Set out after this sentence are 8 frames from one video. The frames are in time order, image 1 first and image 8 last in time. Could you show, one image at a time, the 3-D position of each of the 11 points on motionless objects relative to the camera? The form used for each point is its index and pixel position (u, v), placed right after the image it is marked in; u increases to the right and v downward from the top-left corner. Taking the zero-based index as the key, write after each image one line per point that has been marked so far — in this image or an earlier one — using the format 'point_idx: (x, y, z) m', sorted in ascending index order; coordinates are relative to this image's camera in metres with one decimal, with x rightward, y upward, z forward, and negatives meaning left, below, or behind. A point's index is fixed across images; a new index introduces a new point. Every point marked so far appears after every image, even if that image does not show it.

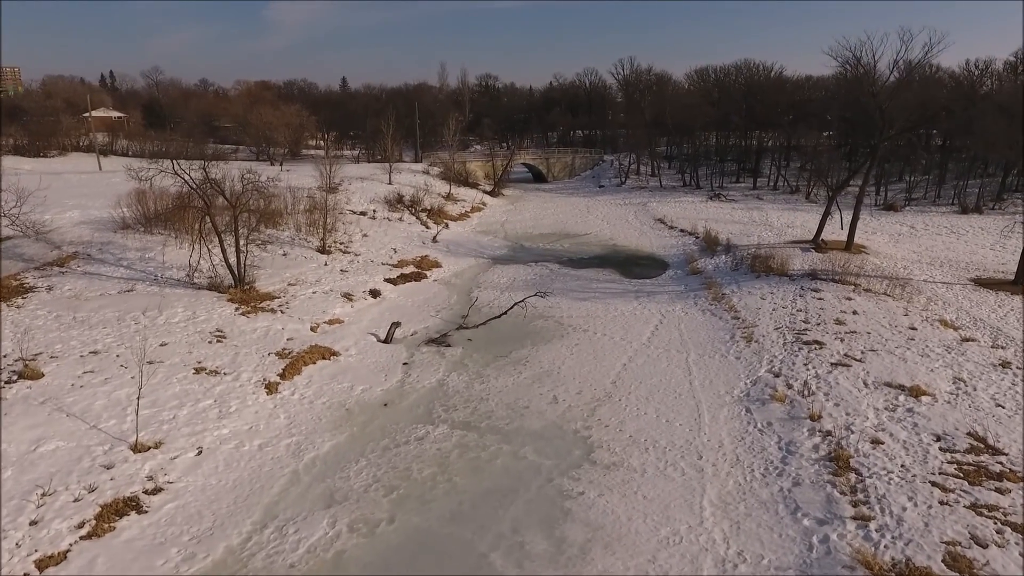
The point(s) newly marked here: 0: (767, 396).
0: (+5.1, -2.2, +12.5) m
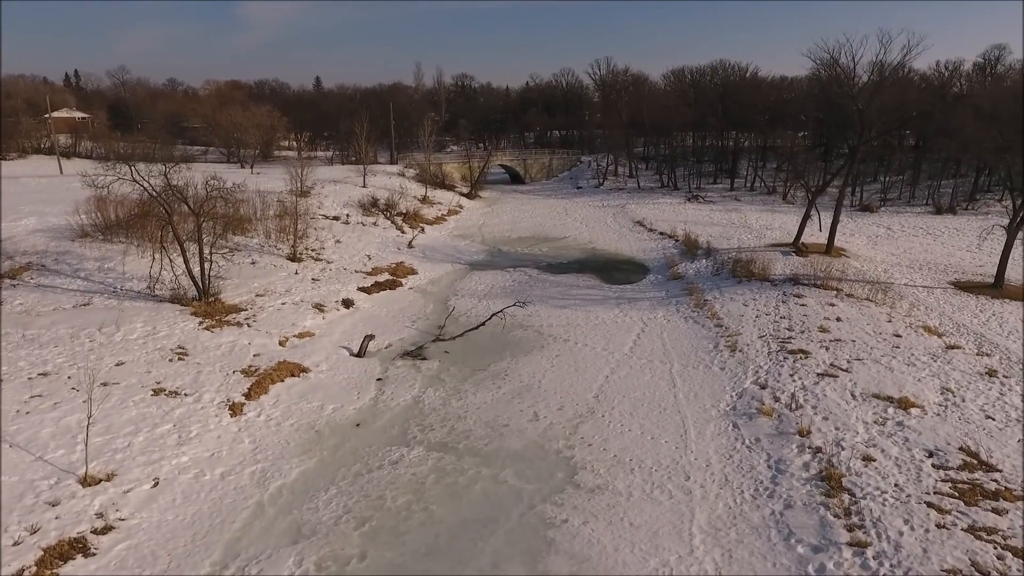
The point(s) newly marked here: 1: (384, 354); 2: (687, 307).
0: (+4.7, -2.4, +12.1) m
1: (-3.2, -1.6, +15.6) m
2: (+5.1, -0.6, +18.4) m
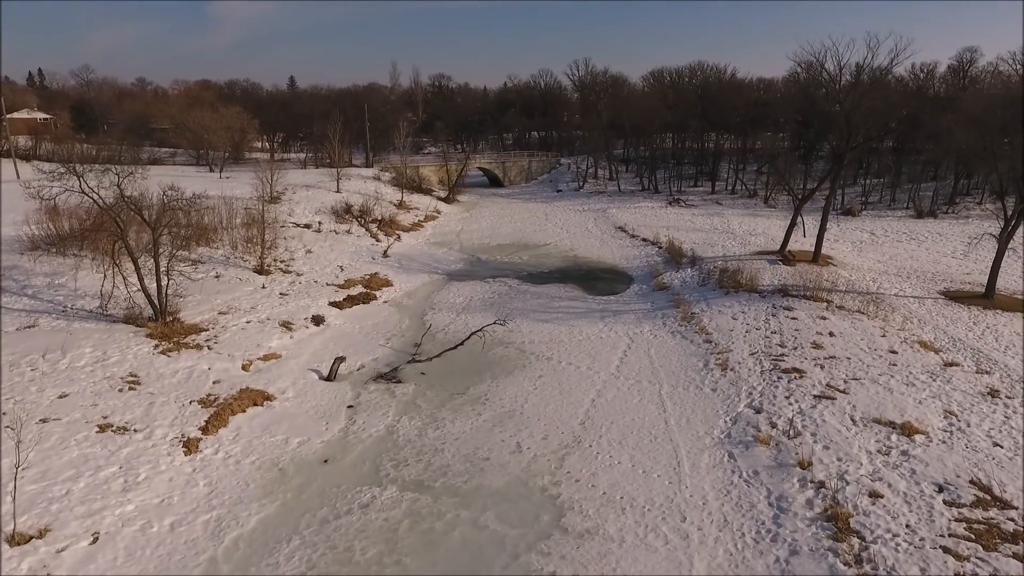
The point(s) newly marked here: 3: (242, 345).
0: (+4.3, -2.7, +11.4) m
1: (-3.6, -2.1, +14.6) m
2: (+4.5, -0.9, +17.7) m
3: (-6.5, -1.4, +15.1) m
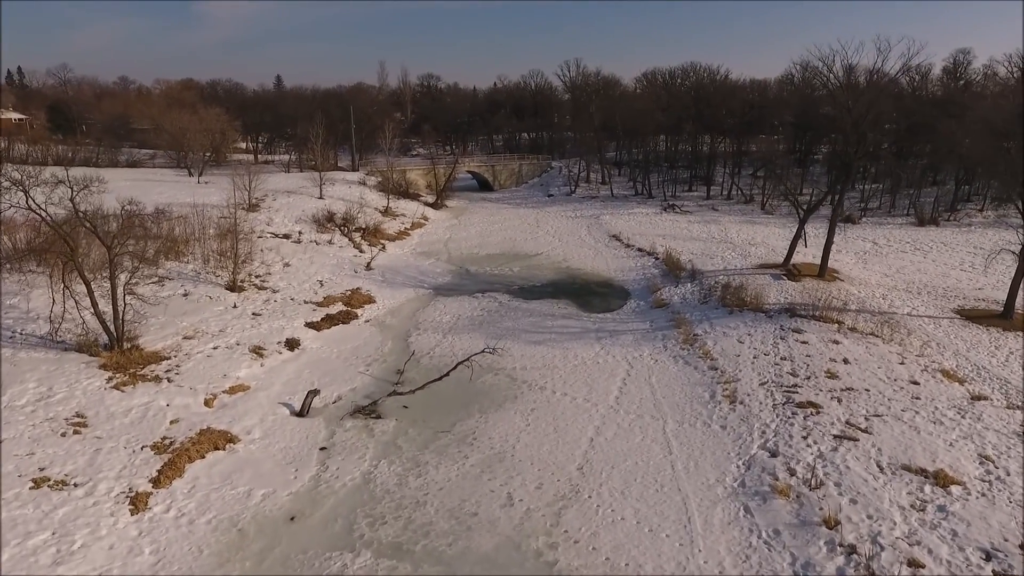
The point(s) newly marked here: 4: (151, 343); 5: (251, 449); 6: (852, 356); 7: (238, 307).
0: (+4.2, -3.3, +10.3) m
1: (-3.8, -2.6, +13.3) m
2: (+4.3, -1.5, +16.5) m
3: (-6.7, -1.9, +13.8) m
4: (-8.5, -1.3, +14.8) m
5: (-4.8, -3.0, +11.7) m
6: (+7.8, -1.6, +14.5) m
7: (-7.8, -0.5, +17.9) m
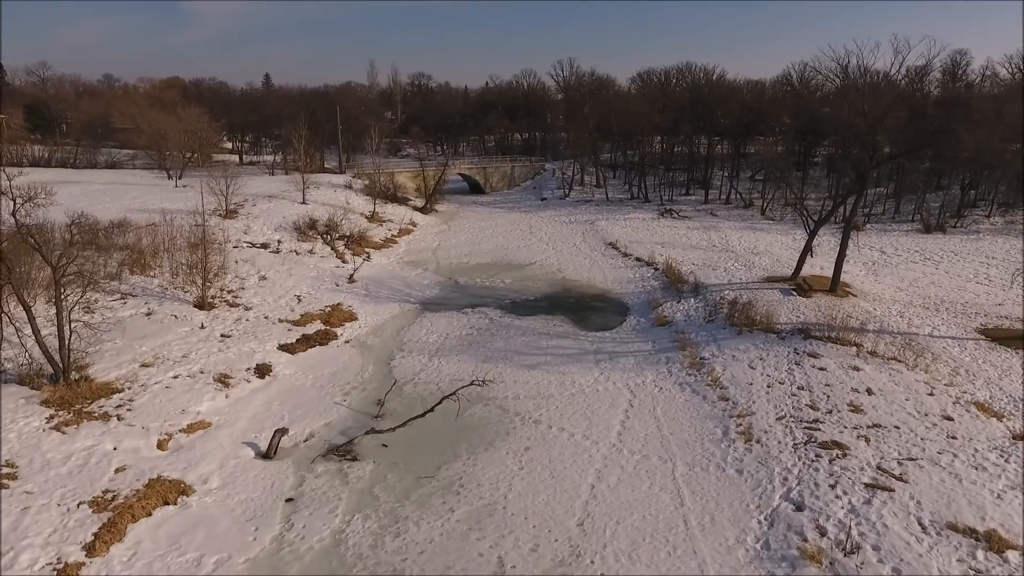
0: (+4.0, -3.8, +9.0) m
1: (-4.0, -3.1, +11.9) m
2: (+4.1, -2.0, +15.2) m
3: (-6.9, -2.4, +12.3) m
4: (-8.7, -1.8, +13.3) m
5: (-5.0, -3.5, +10.2) m
6: (+7.7, -2.1, +13.2) m
7: (-8.0, -1.0, +16.5) m
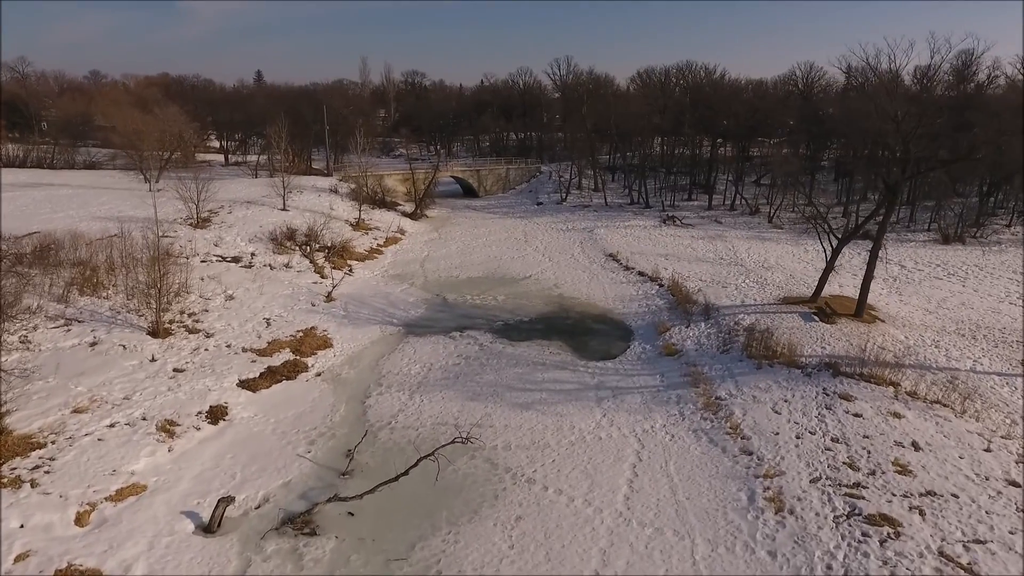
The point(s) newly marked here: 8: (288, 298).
0: (+3.9, -4.4, +7.2) m
1: (-4.2, -3.8, +10.1) m
2: (+3.9, -2.6, +13.4) m
3: (-7.1, -3.1, +10.5) m
4: (-8.9, -2.4, +11.4) m
5: (-5.1, -4.1, +8.4) m
6: (+7.5, -2.7, +11.4) m
7: (-8.2, -1.7, +14.6) m
8: (-7.0, -0.3, +19.6) m
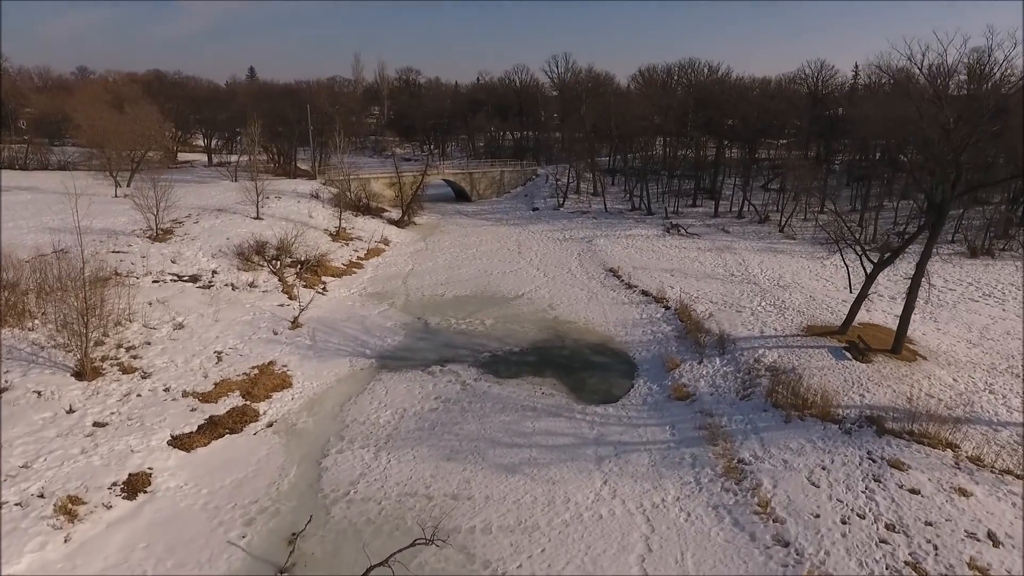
0: (+3.6, -5.2, +5.0) m
1: (-4.5, -4.5, +7.8) m
2: (+3.6, -3.4, +11.2) m
3: (-7.4, -3.8, +8.2) m
4: (-9.2, -3.2, +9.2) m
5: (-5.4, -4.9, +6.1) m
6: (+7.2, -3.5, +9.2) m
7: (-8.6, -2.4, +12.3) m
8: (-7.3, -1.1, +17.4) m
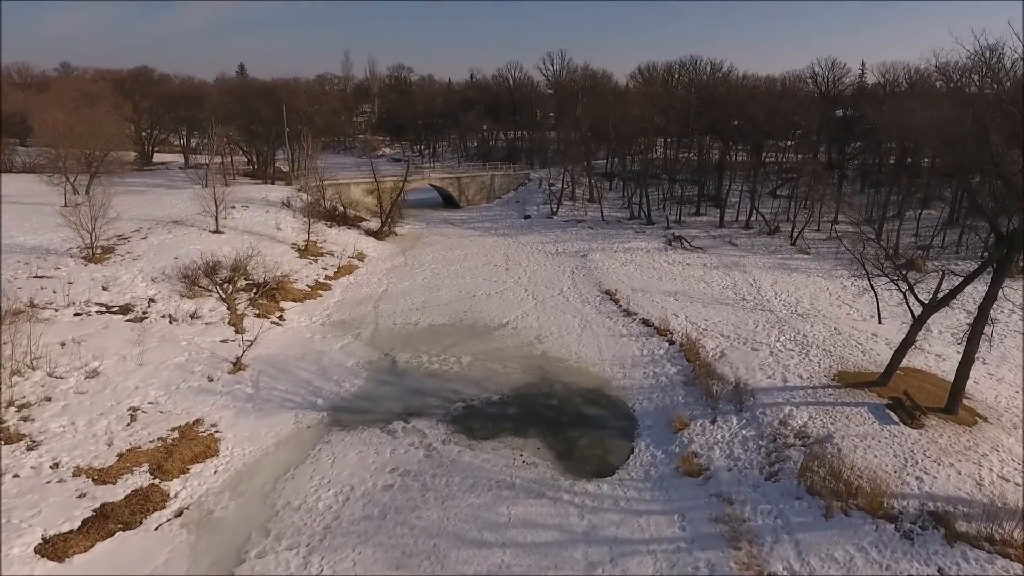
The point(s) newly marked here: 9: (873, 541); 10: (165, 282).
0: (+3.1, -6.2, +2.4) m
1: (-5.0, -5.5, +5.2) m
2: (+3.1, -4.3, +8.6) m
3: (-7.9, -4.8, +5.6) m
4: (-9.7, -4.1, +6.5) m
5: (-5.9, -5.8, +3.5) m
6: (+6.7, -4.5, +6.6) m
7: (-9.1, -3.3, +9.7) m
8: (-7.8, -1.9, +14.7) m
9: (+5.3, -3.6, +9.2) m
10: (-10.4, +0.2, +18.9) m
